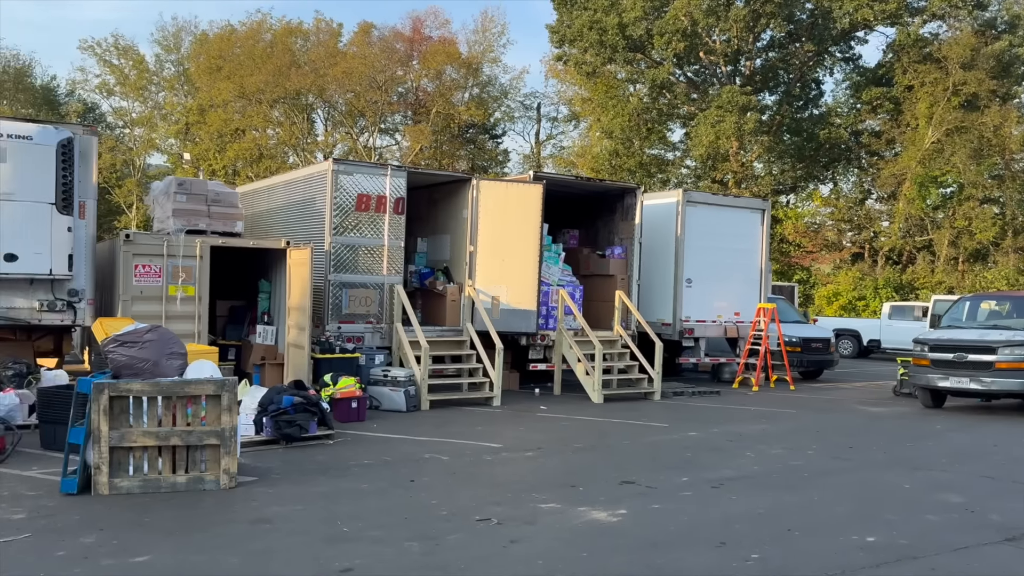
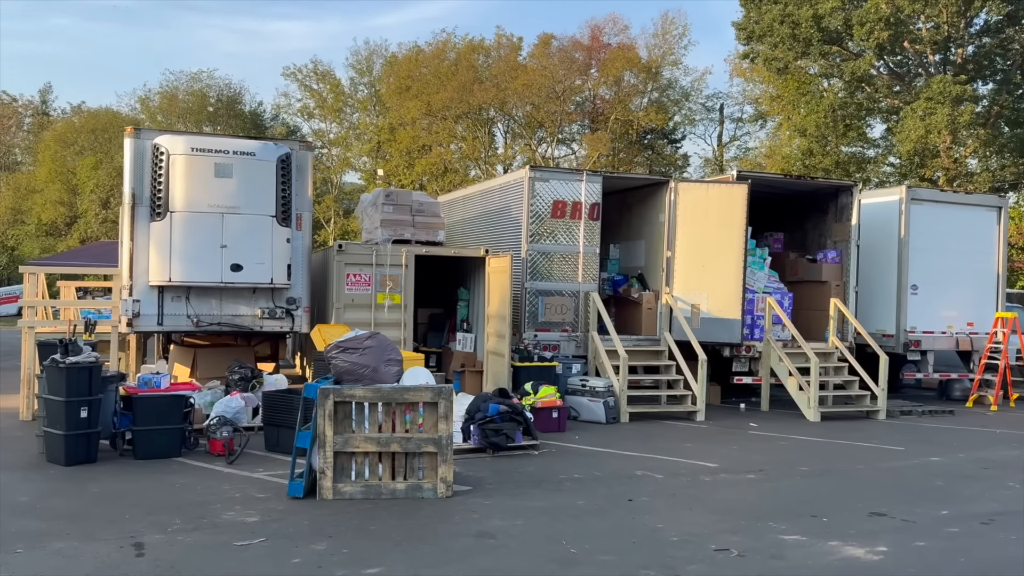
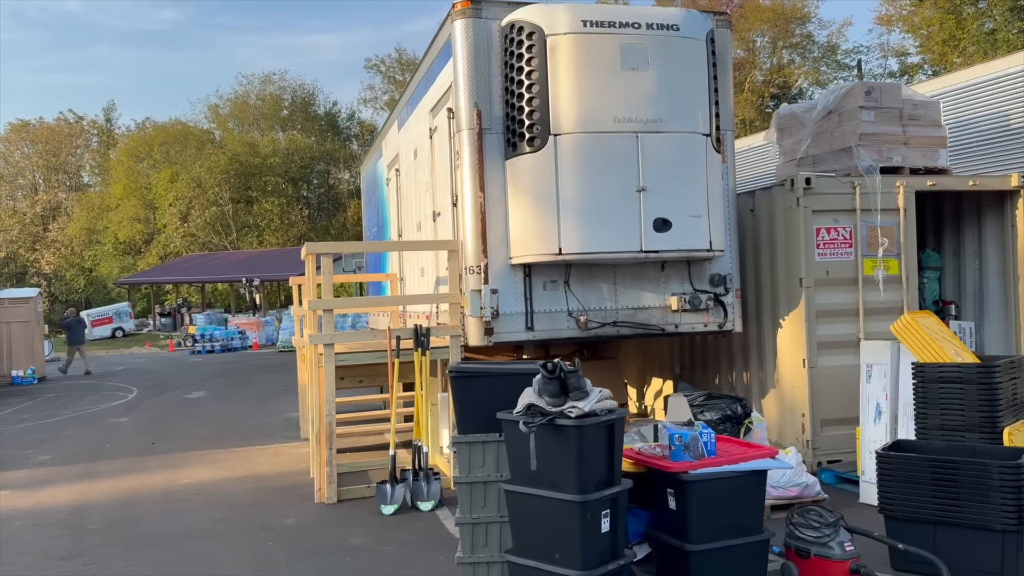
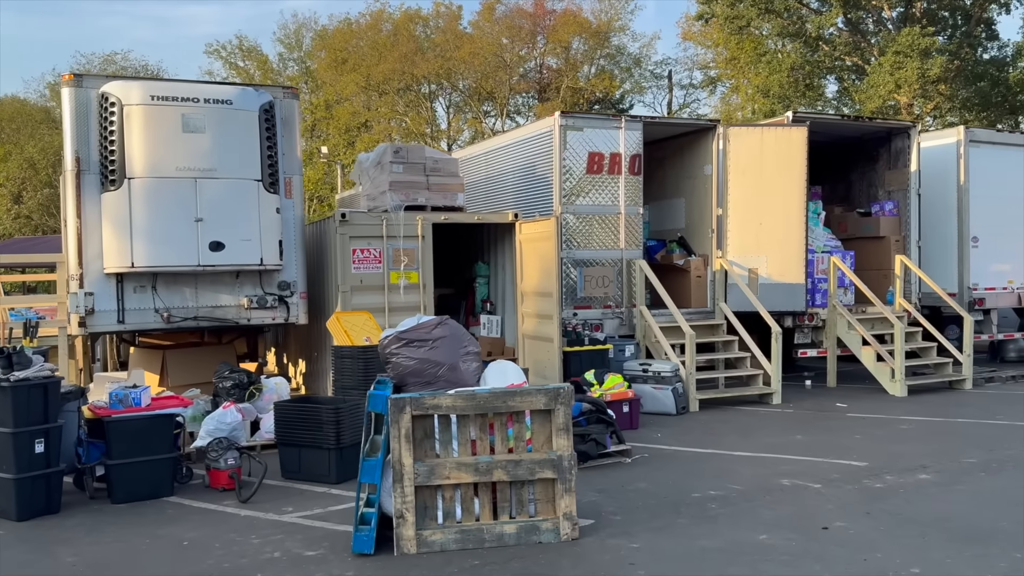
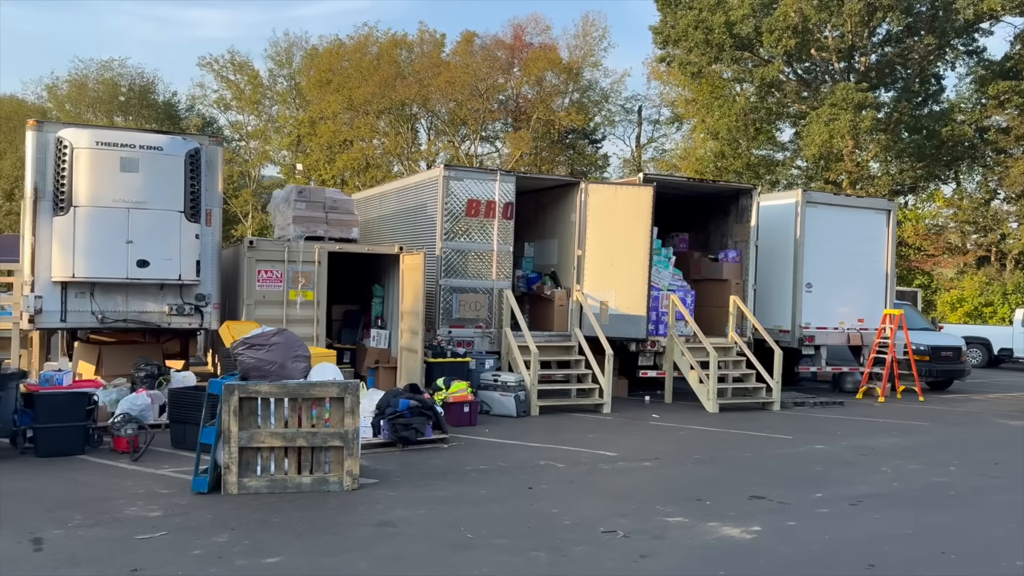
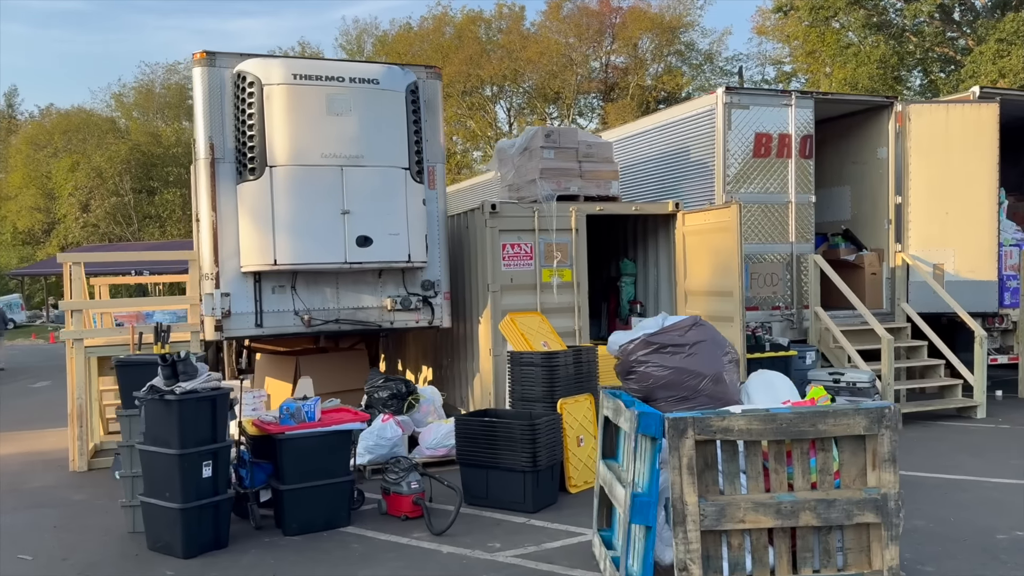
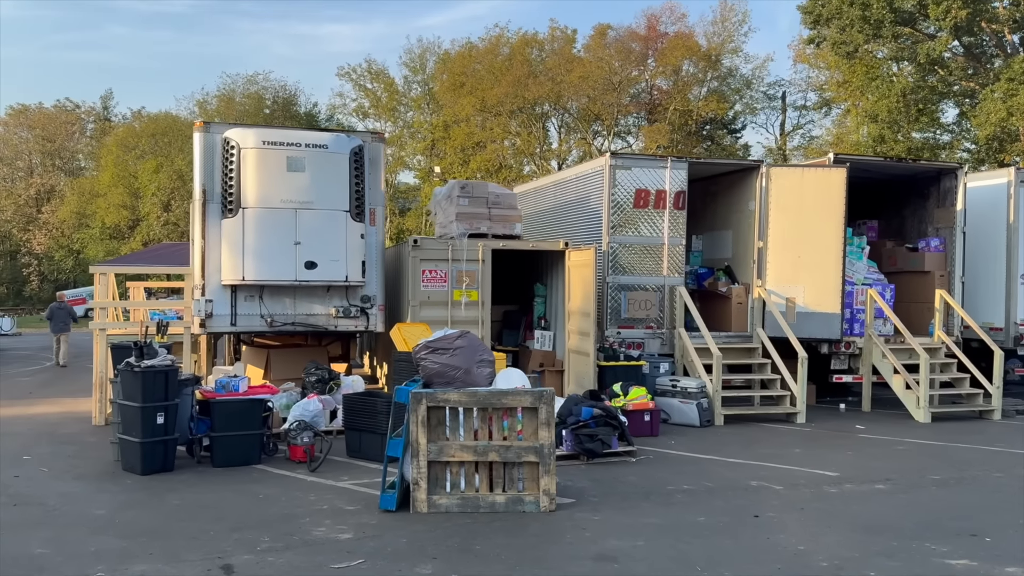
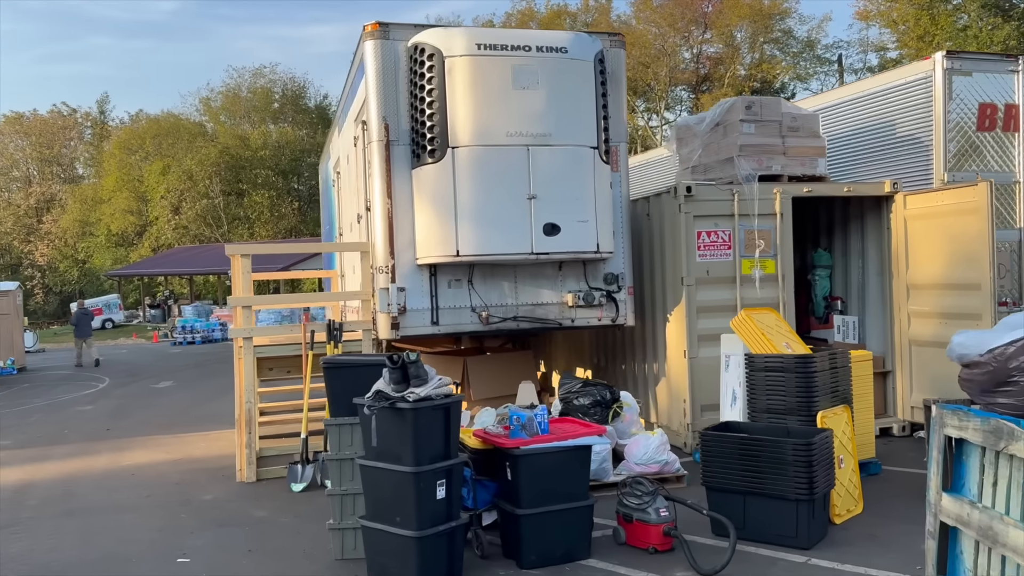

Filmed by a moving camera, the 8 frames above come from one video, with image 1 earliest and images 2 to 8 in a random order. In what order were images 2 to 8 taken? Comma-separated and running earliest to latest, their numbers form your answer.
5, 2, 7, 4, 6, 8, 3
